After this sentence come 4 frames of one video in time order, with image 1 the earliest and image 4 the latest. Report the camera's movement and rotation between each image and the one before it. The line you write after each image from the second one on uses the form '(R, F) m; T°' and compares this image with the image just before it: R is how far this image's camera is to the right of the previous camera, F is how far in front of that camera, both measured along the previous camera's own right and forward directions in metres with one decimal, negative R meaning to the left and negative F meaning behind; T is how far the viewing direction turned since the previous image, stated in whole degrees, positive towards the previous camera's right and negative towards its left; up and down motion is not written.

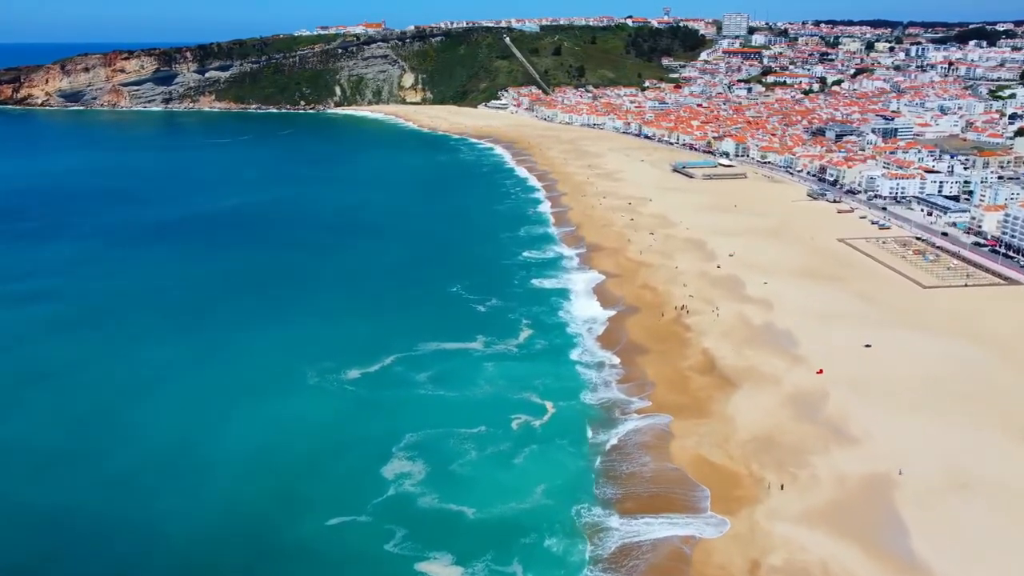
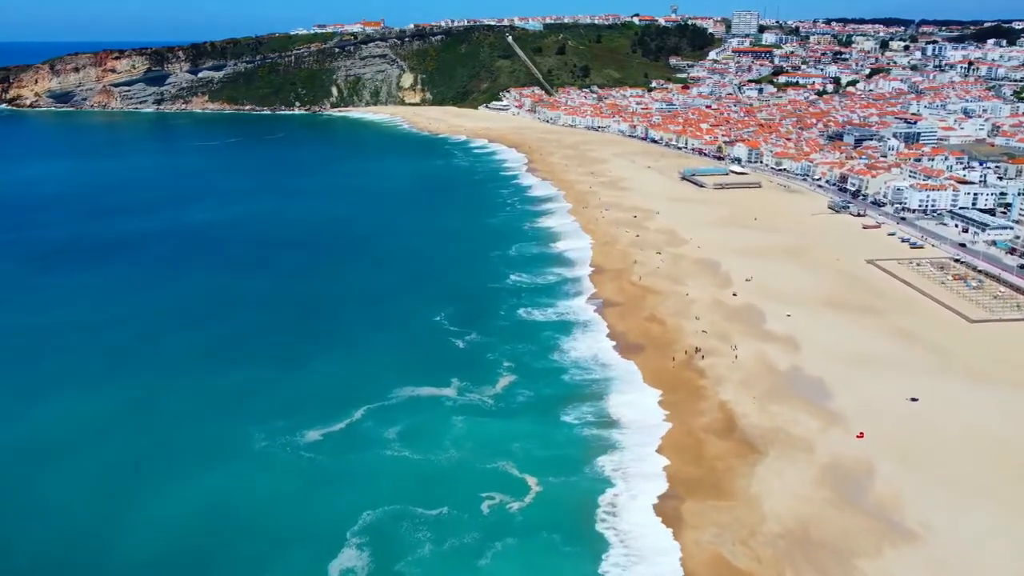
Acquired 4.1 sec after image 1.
(+0.9, +5.0) m; 0°
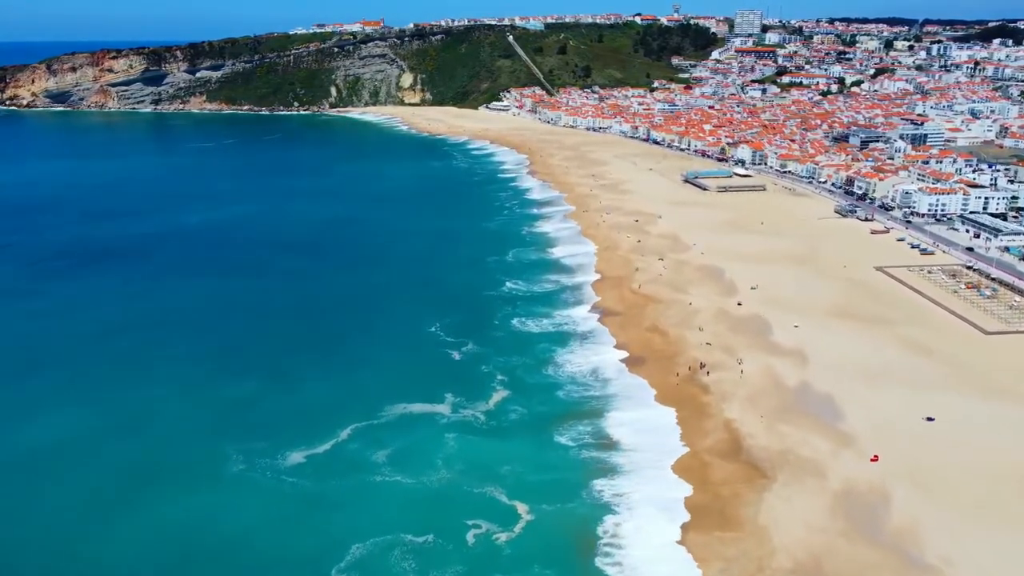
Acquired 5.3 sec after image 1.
(+0.3, +1.5) m; 0°
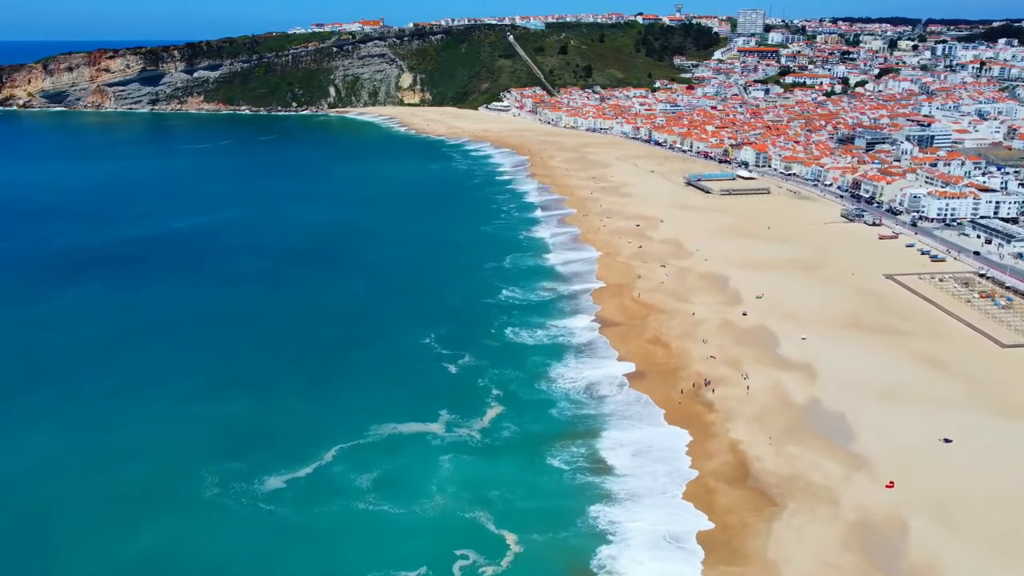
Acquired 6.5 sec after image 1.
(+0.3, +1.4) m; 0°
